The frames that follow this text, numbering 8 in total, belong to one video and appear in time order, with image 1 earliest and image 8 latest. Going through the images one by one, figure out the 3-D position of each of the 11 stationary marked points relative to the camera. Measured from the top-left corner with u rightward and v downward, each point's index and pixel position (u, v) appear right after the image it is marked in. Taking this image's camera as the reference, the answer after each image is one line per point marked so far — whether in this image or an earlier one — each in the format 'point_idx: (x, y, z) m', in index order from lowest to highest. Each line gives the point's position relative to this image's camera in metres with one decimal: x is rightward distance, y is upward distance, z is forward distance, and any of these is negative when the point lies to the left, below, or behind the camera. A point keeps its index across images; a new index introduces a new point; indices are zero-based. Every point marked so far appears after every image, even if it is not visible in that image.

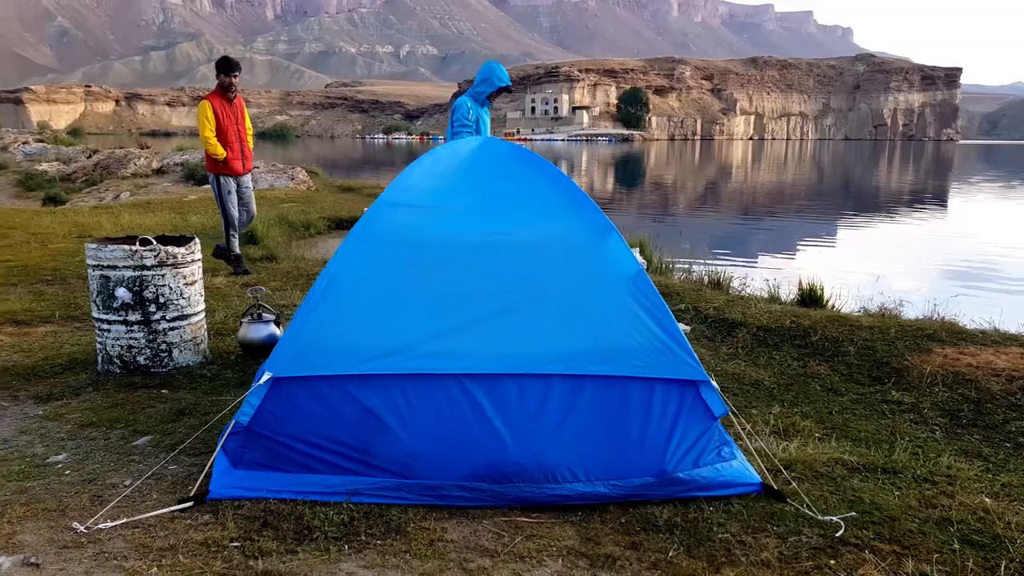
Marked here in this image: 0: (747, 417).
0: (+1.5, -0.8, +4.8) m
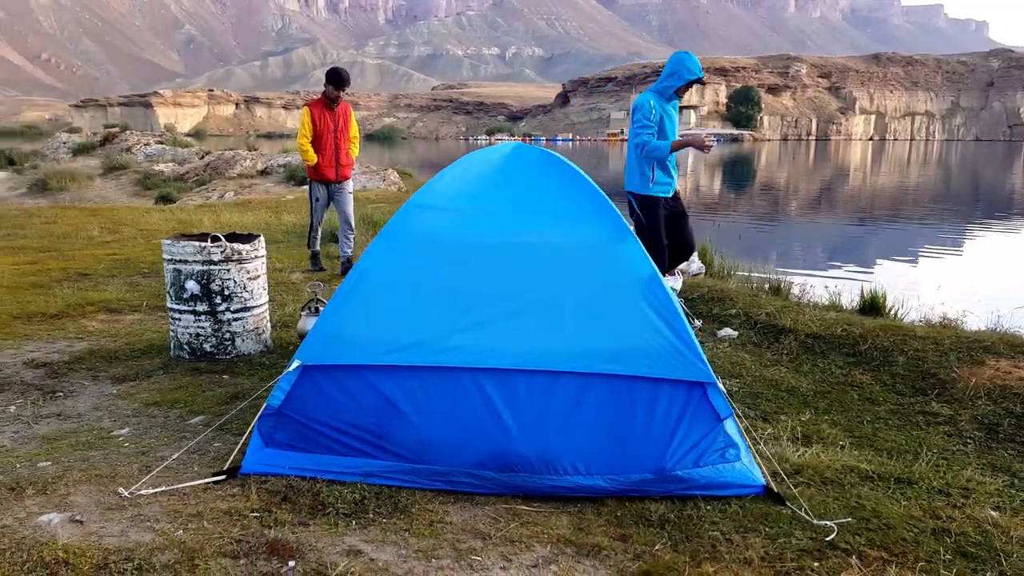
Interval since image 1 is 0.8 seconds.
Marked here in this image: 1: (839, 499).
0: (+1.6, -0.8, +4.8) m
1: (+1.6, -1.0, +3.7) m
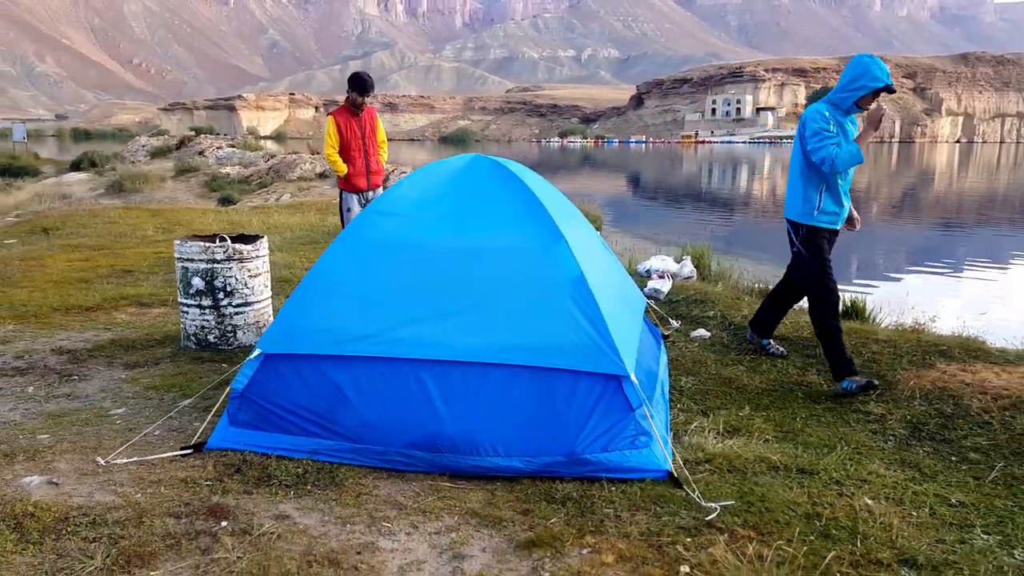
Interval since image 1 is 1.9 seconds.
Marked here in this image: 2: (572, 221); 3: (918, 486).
0: (+1.3, -0.8, +5.1) m
1: (+1.2, -1.0, +4.0) m
2: (+0.5, +0.5, +5.4) m
3: (+2.2, -1.0, +4.1) m
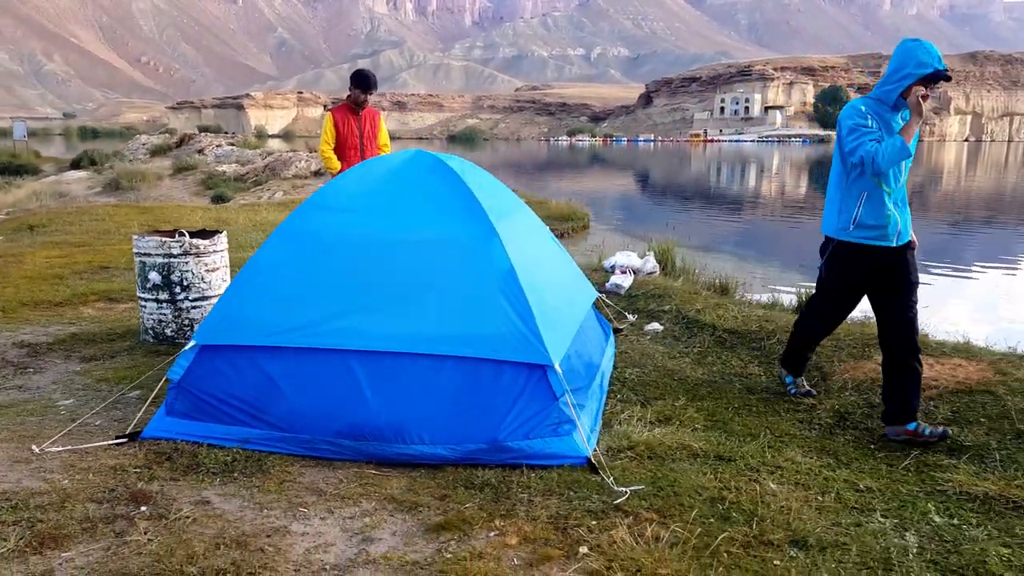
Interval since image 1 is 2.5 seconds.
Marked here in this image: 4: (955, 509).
0: (+0.8, -0.8, +5.2) m
1: (+0.7, -1.0, +4.1) m
2: (0.0, +0.6, +5.5) m
3: (+1.7, -1.0, +4.1) m
4: (+2.1, -1.1, +3.7) m
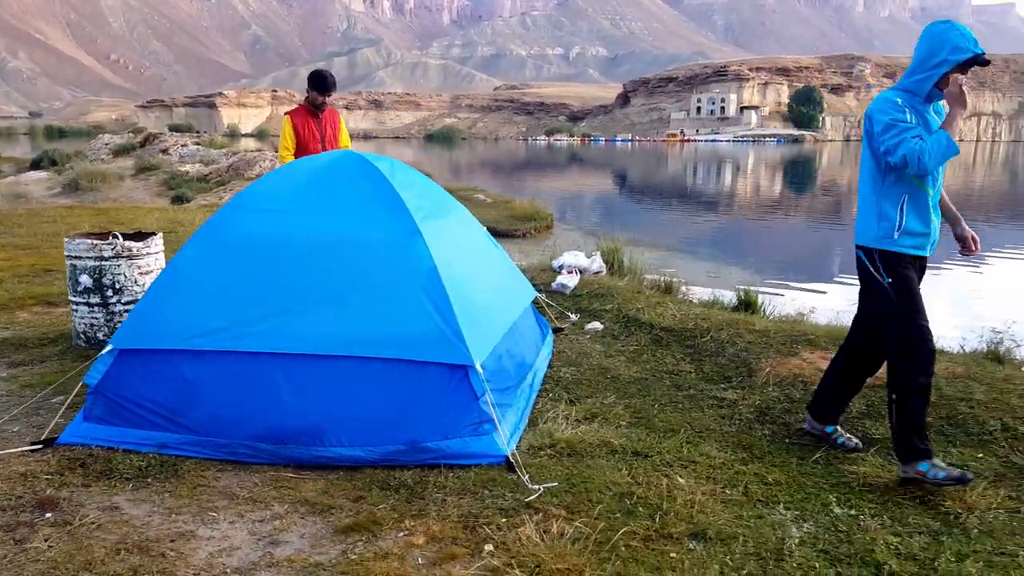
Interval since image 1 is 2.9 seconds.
0: (+0.4, -0.8, +5.2) m
1: (+0.3, -1.0, +4.1) m
2: (-0.5, +0.5, +5.5) m
3: (+1.3, -1.0, +4.2) m
4: (+1.7, -1.0, +3.8) m
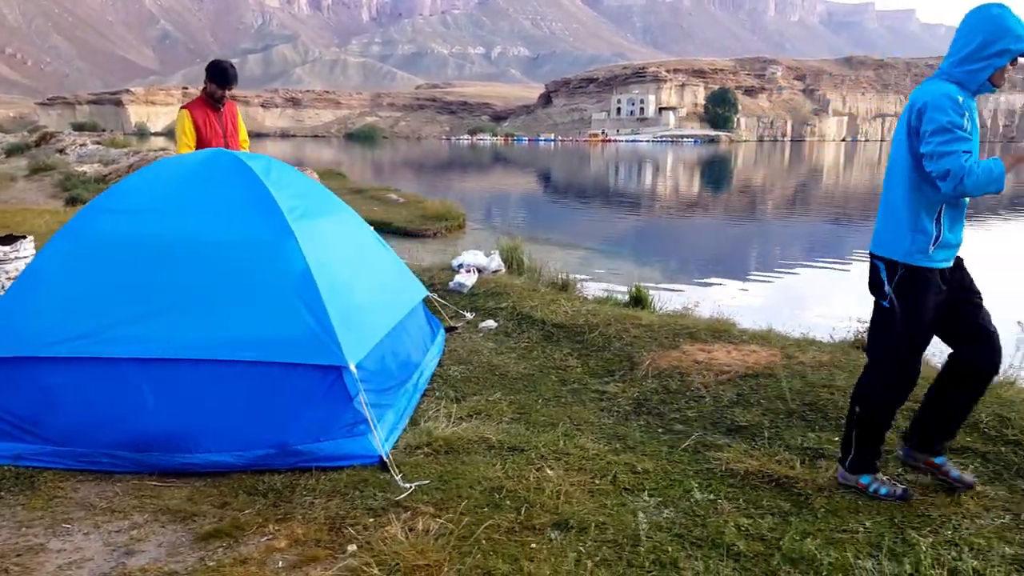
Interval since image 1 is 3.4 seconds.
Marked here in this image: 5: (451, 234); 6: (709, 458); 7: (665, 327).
0: (-0.4, -0.8, +5.2) m
1: (-0.4, -1.0, +4.1) m
2: (-1.3, +0.5, +5.5) m
3: (+0.6, -0.9, +4.3) m
4: (+1.0, -1.0, +4.0) m
5: (-1.1, +1.0, +13.8) m
6: (+1.1, -0.9, +4.3) m
7: (+1.3, -0.3, +6.4) m
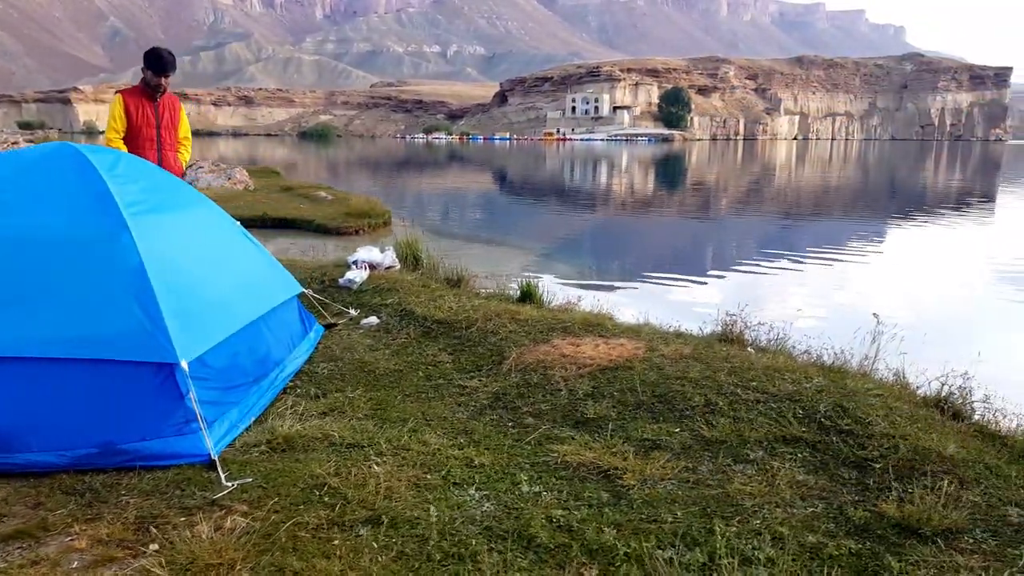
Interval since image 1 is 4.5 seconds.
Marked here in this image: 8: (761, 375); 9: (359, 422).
0: (-1.3, -0.7, +5.2) m
1: (-1.3, -0.9, +4.1) m
2: (-2.2, +0.6, +5.3) m
3: (-0.3, -0.9, +4.3) m
4: (+0.2, -1.0, +4.0) m
5: (-2.4, +1.0, +13.7) m
6: (+0.2, -0.9, +4.3) m
7: (+0.3, -0.3, +6.4) m
8: (+1.6, -0.6, +5.0) m
9: (-0.9, -0.8, +4.7) m
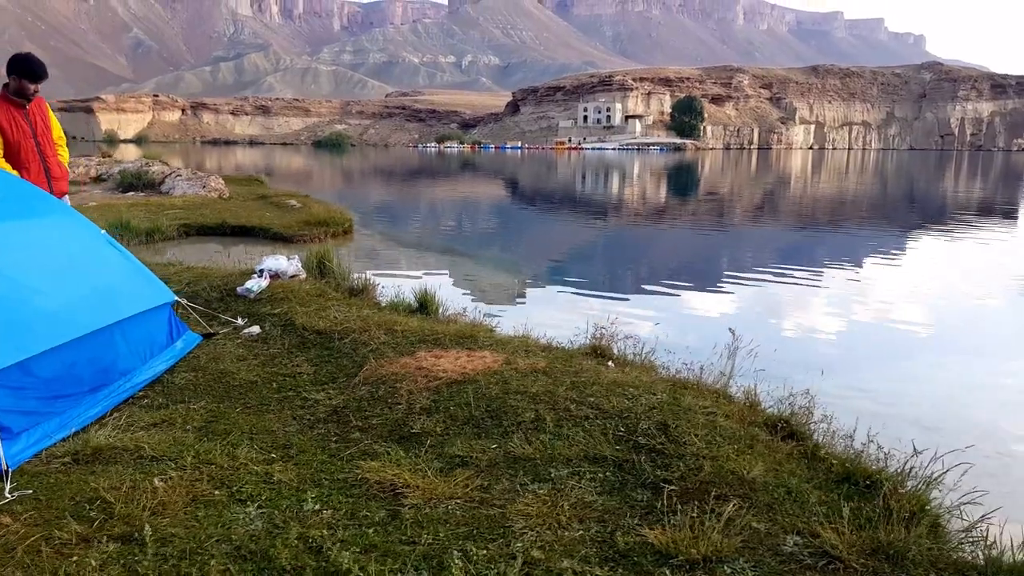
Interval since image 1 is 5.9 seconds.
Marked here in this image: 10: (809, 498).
0: (-2.4, -0.8, +5.1) m
1: (-2.3, -1.0, +4.0) m
2: (-3.2, +0.5, +5.3) m
3: (-1.3, -1.0, +4.2) m
4: (-0.9, -1.0, +3.9) m
5: (-3.2, +0.8, +13.7) m
6: (-0.8, -1.0, +4.2) m
7: (-0.7, -0.4, +6.3) m
8: (+0.6, -0.6, +4.8) m
9: (-2.0, -0.9, +4.6) m
10: (+1.4, -1.0, +3.7) m
